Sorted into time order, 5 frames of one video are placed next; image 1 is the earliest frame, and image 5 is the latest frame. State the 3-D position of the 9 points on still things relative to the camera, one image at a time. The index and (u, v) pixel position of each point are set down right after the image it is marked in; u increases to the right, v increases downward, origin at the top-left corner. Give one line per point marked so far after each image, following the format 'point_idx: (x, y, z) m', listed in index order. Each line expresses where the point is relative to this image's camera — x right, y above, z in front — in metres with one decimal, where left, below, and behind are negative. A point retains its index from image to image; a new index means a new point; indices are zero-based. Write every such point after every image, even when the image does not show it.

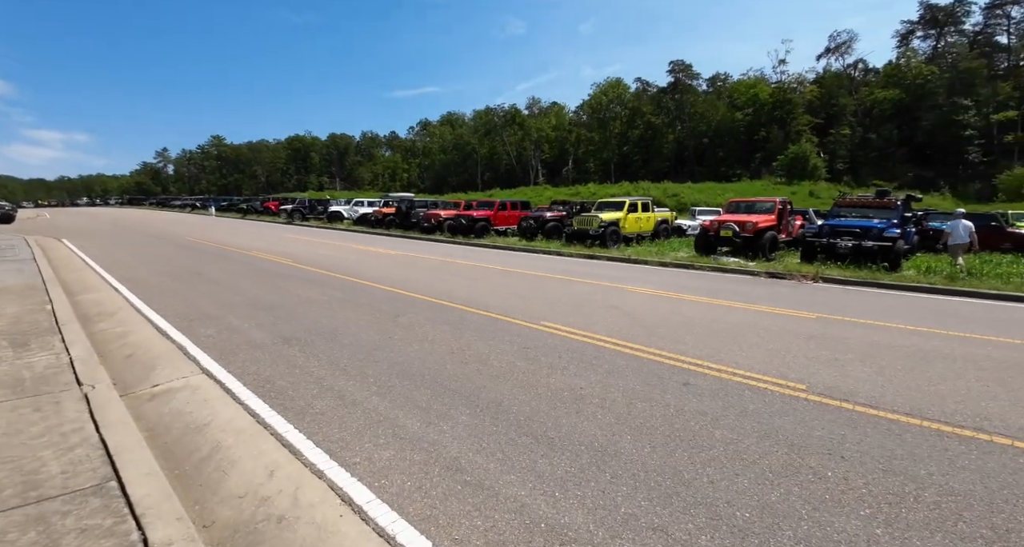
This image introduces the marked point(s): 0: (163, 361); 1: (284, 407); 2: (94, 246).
0: (-3.9, -1.0, +5.2) m
1: (-2.0, -1.2, +4.1) m
2: (-18.1, +1.2, +19.9) m
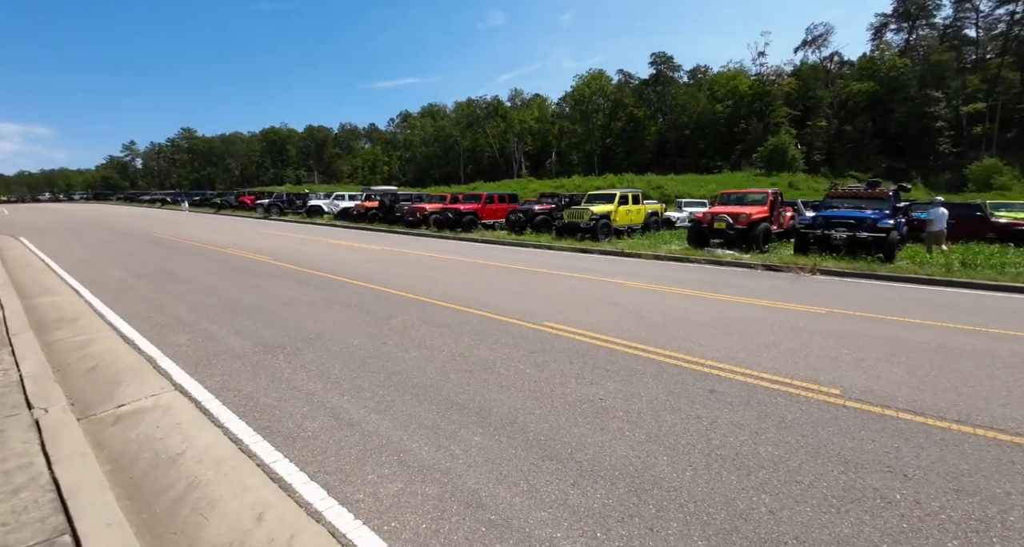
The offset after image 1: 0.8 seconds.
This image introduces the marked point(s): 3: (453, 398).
0: (-3.9, -1.0, +4.7) m
1: (-1.9, -1.2, +3.6) m
2: (-18.6, +1.2, +18.7) m
3: (-0.5, -1.1, +4.2) m
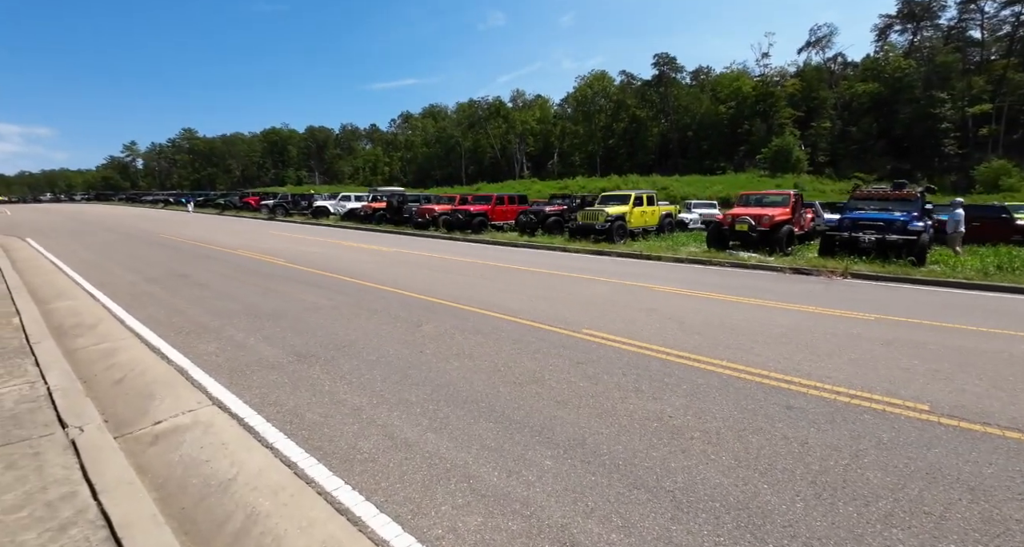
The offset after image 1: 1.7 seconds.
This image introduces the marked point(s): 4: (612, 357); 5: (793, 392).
0: (-3.3, -1.1, +4.4) m
1: (-1.4, -1.3, +3.4) m
2: (-18.1, +1.1, +18.5) m
3: (0.0, -1.2, +3.9) m
4: (+1.1, -0.9, +5.2) m
5: (+2.5, -1.1, +4.1) m
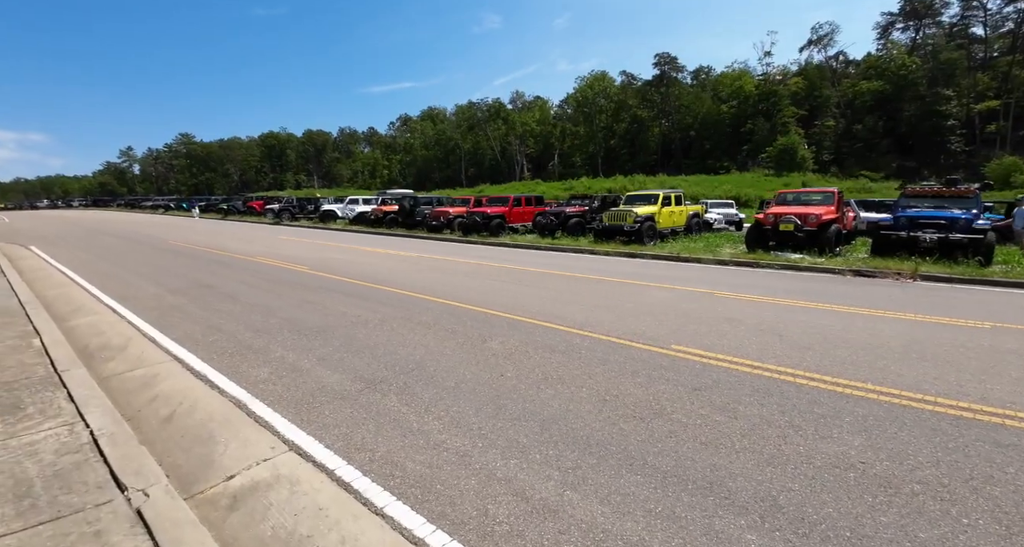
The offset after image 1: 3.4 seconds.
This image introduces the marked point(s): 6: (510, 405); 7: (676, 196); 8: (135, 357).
0: (-2.3, -1.3, +3.7) m
1: (-0.4, -1.4, +2.7) m
2: (-17.1, +0.8, +17.8) m
3: (+1.0, -1.3, +3.2) m
4: (+2.1, -1.0, +4.5) m
5: (+3.5, -1.1, +3.4) m
6: (0.0, -1.2, +4.2) m
7: (+6.7, +3.2, +19.0) m
8: (-4.5, -1.0, +5.5) m
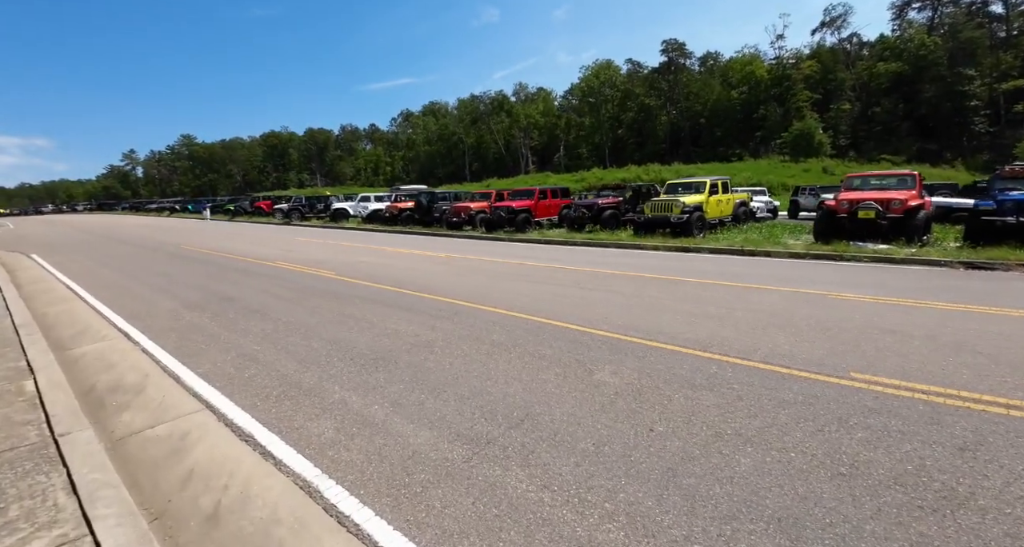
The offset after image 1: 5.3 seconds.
0: (-1.1, -1.5, +2.4) m
1: (+0.8, -1.6, +1.4) m
2: (-15.8, +0.4, +16.6) m
3: (+2.2, -1.4, +1.9) m
4: (+3.3, -1.1, +3.2) m
5: (+4.7, -1.2, +2.1) m
6: (+1.2, -1.3, +2.9) m
7: (+8.0, +3.4, +17.6) m
8: (-3.3, -1.2, +4.3) m
